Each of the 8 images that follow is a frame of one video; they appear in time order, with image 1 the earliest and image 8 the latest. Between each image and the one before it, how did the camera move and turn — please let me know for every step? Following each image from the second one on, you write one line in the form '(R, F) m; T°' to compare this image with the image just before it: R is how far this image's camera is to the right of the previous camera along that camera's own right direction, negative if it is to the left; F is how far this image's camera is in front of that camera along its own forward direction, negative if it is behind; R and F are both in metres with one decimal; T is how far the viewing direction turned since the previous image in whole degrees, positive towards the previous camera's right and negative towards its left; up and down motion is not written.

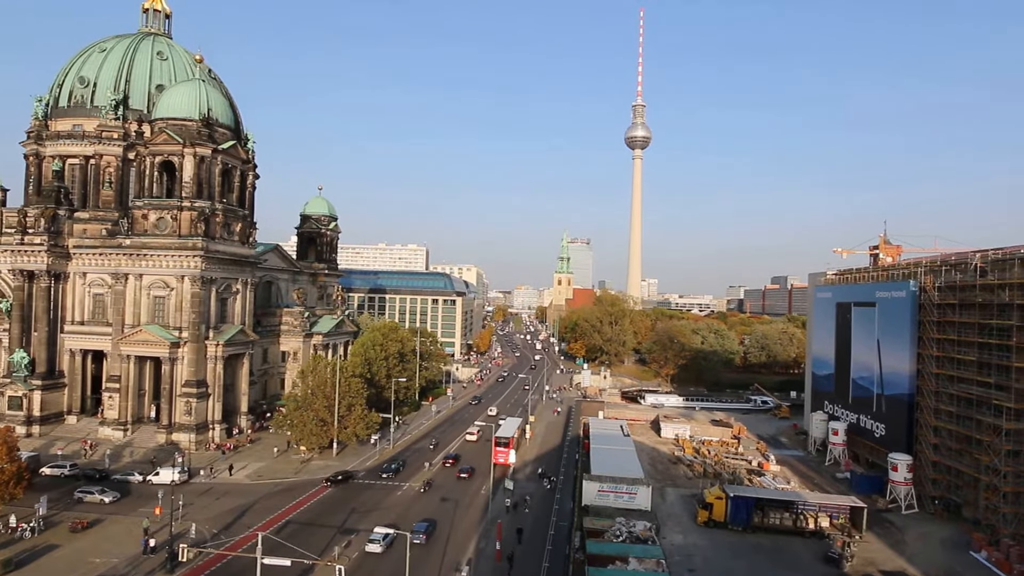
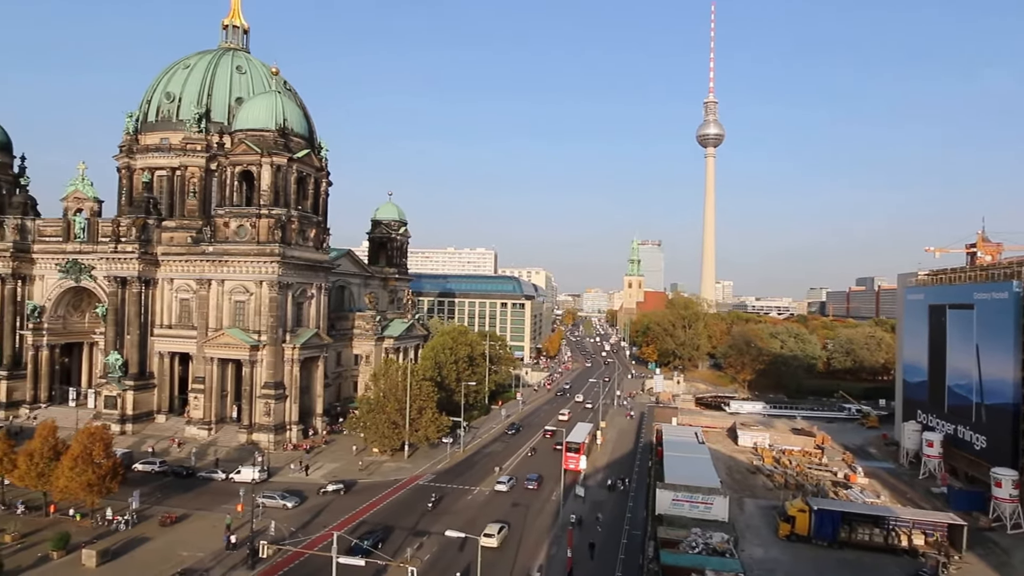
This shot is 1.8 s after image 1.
(-1.4, +0.6) m; -5°
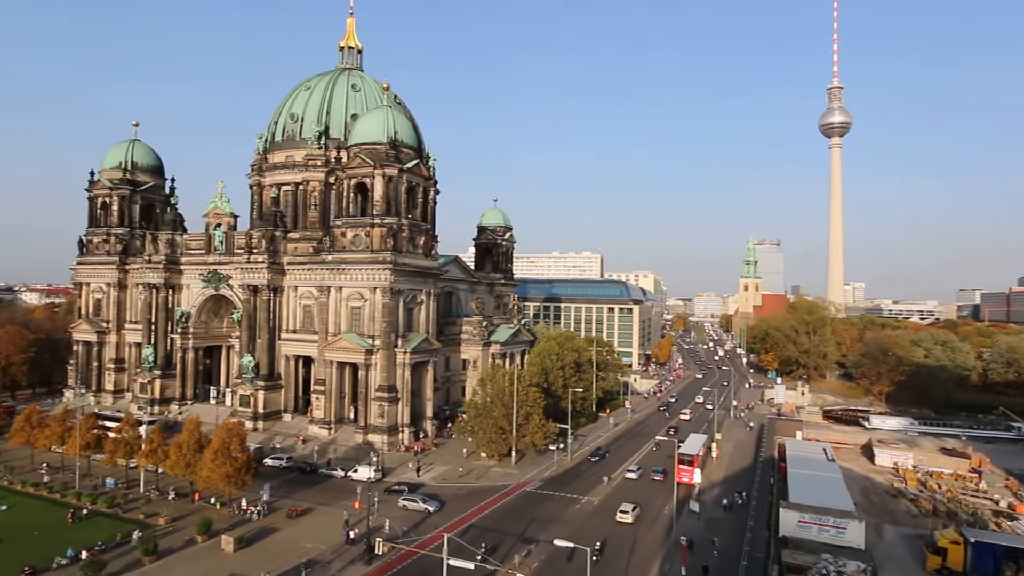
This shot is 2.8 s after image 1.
(-0.1, +0.8) m; -10°
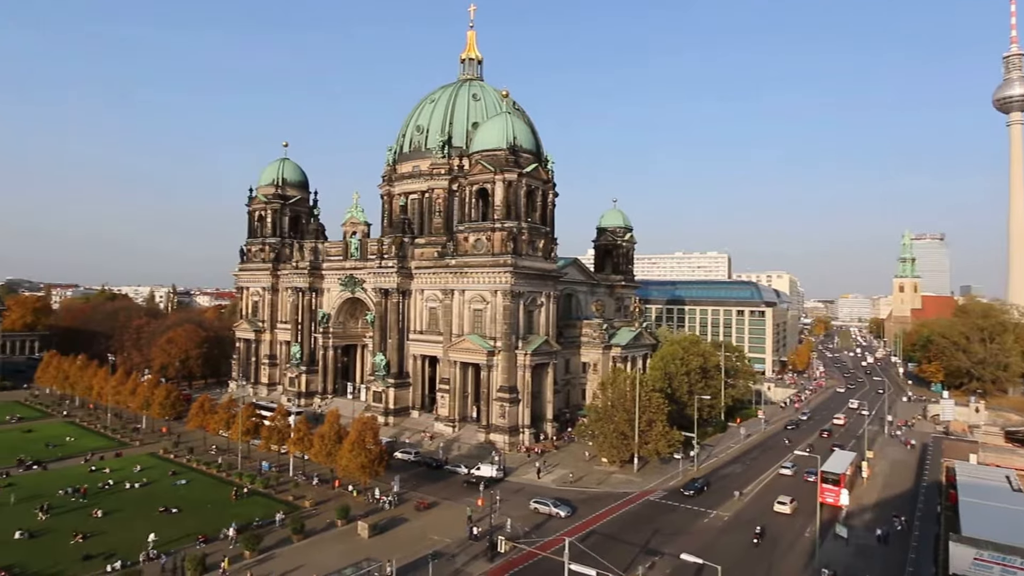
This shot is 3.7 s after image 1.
(+0.9, +0.6) m; -12°
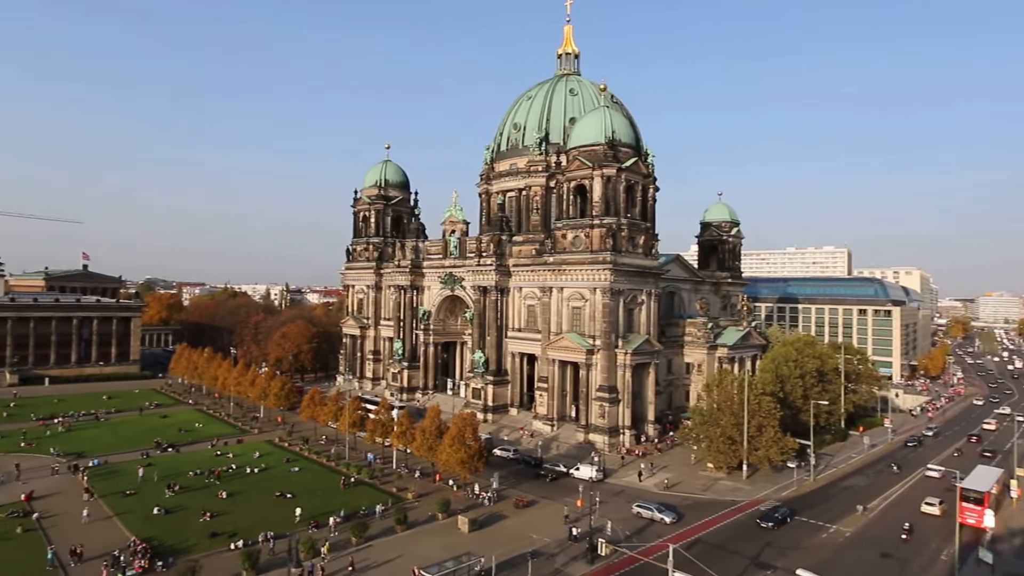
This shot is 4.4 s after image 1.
(-1.0, +0.6) m; -8°
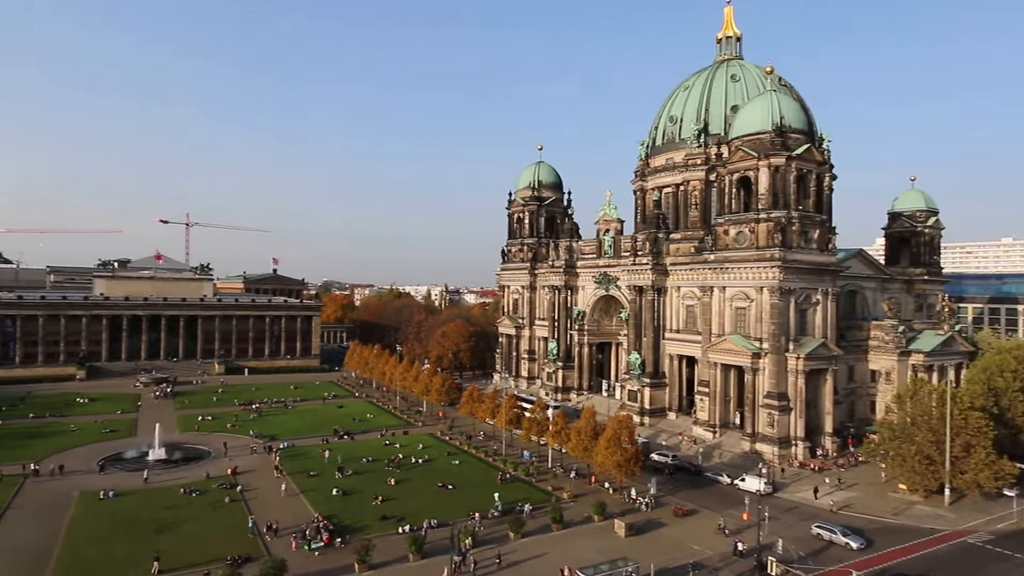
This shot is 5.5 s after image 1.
(-1.2, +0.3) m; -14°
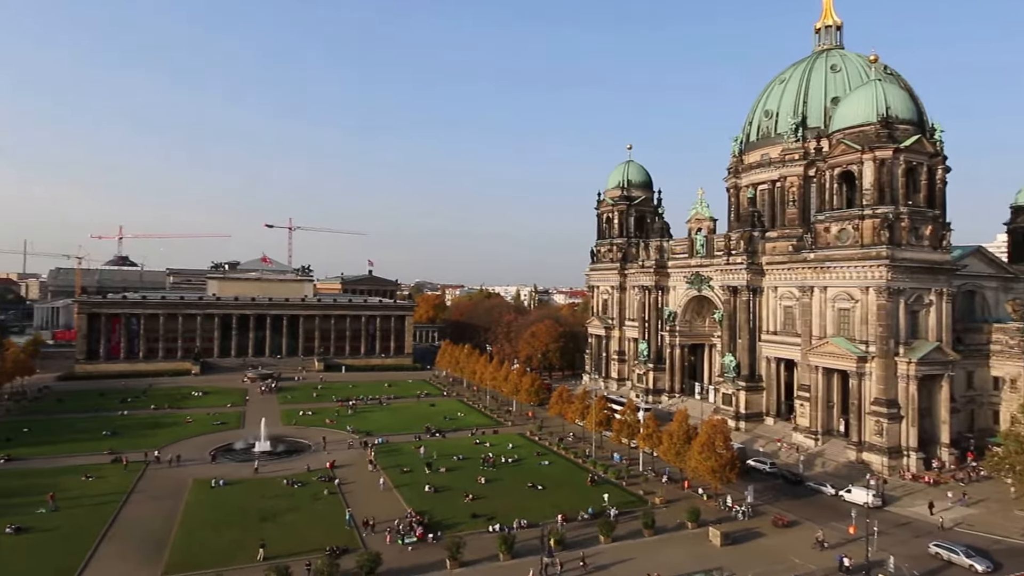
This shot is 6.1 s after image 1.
(-0.3, -1.0) m; -8°
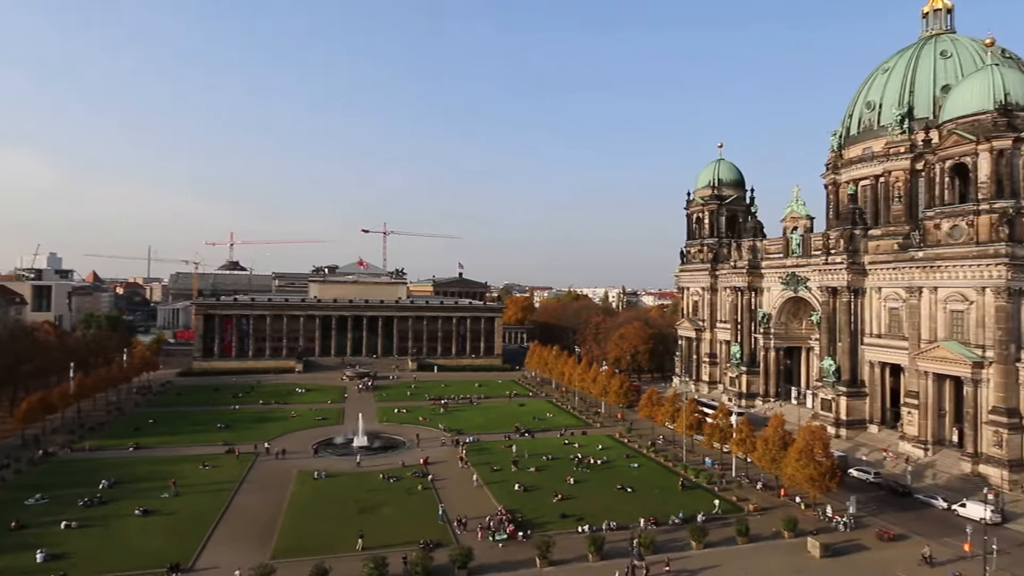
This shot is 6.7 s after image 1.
(+0.2, -1.5) m; -8°
